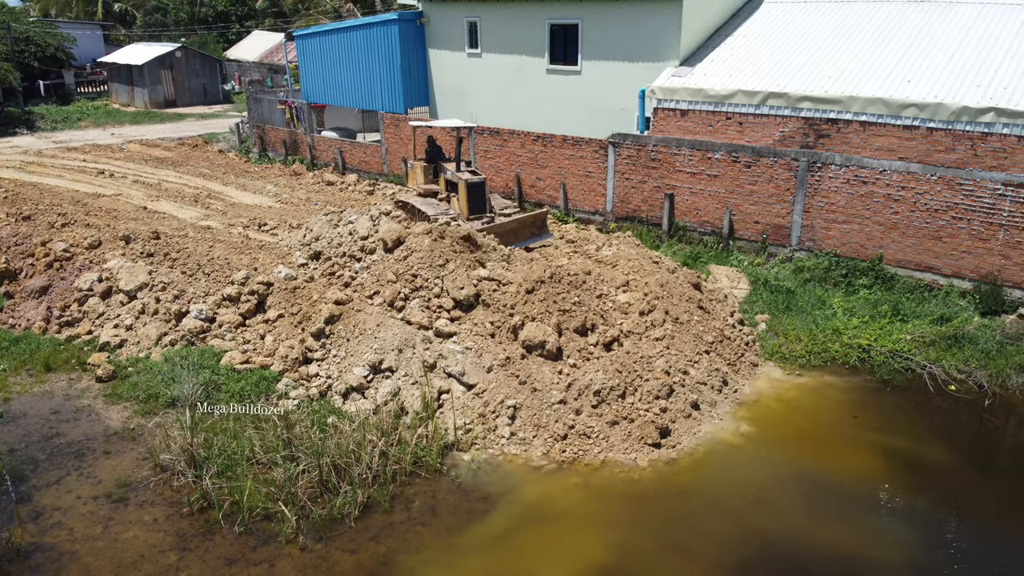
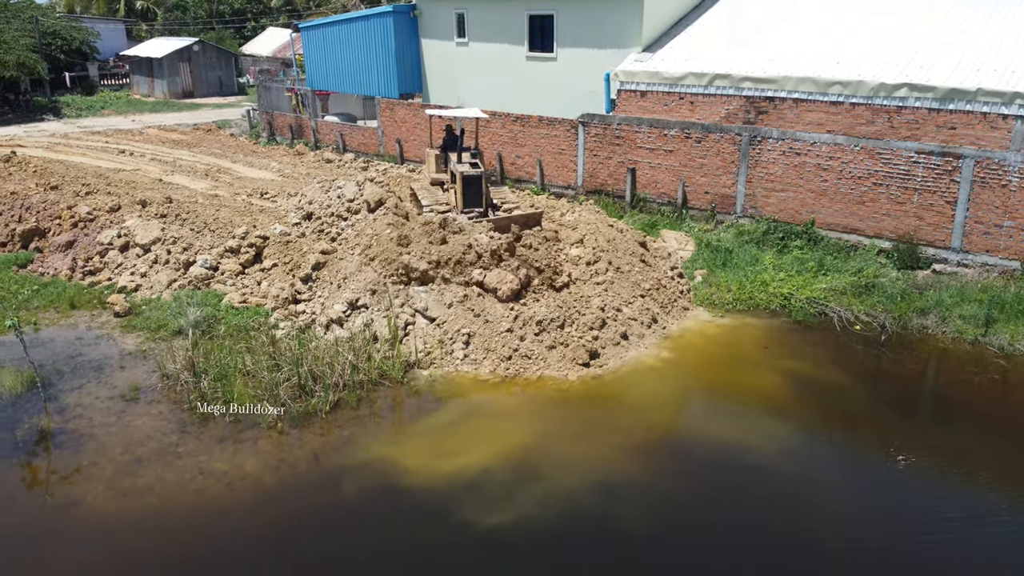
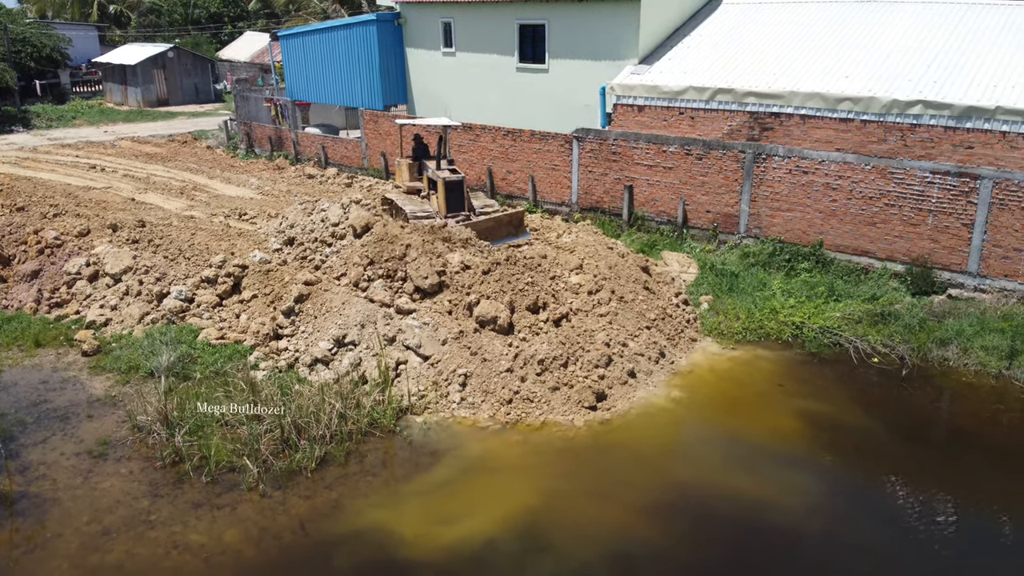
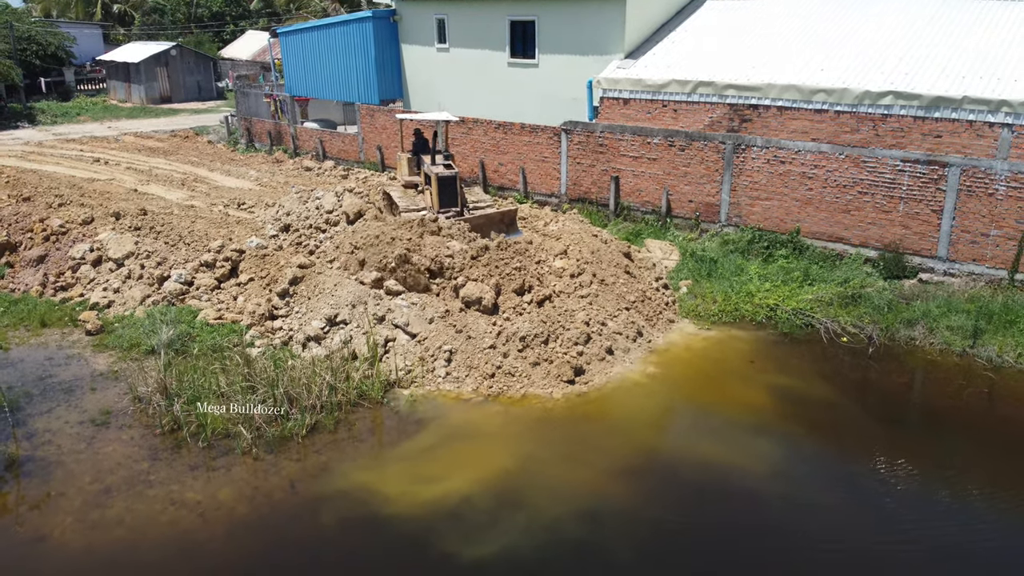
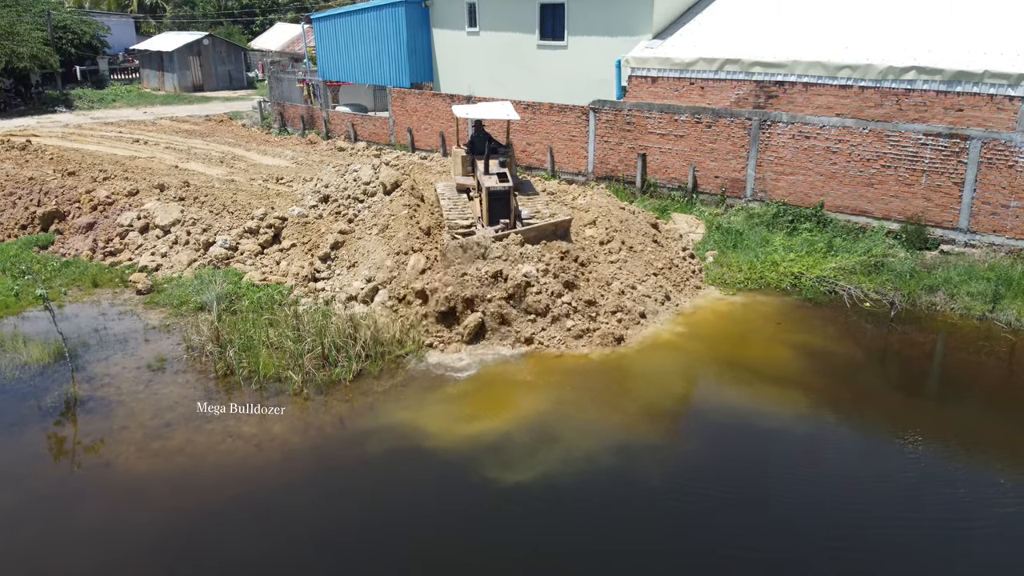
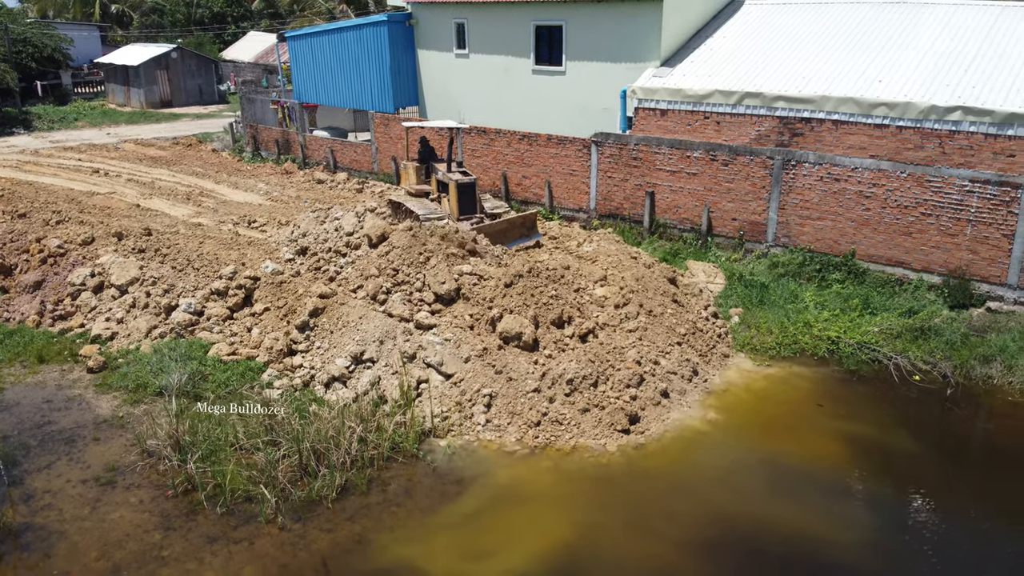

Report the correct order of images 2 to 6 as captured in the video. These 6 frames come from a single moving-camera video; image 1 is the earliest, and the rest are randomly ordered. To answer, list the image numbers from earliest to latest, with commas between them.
6, 3, 4, 2, 5
